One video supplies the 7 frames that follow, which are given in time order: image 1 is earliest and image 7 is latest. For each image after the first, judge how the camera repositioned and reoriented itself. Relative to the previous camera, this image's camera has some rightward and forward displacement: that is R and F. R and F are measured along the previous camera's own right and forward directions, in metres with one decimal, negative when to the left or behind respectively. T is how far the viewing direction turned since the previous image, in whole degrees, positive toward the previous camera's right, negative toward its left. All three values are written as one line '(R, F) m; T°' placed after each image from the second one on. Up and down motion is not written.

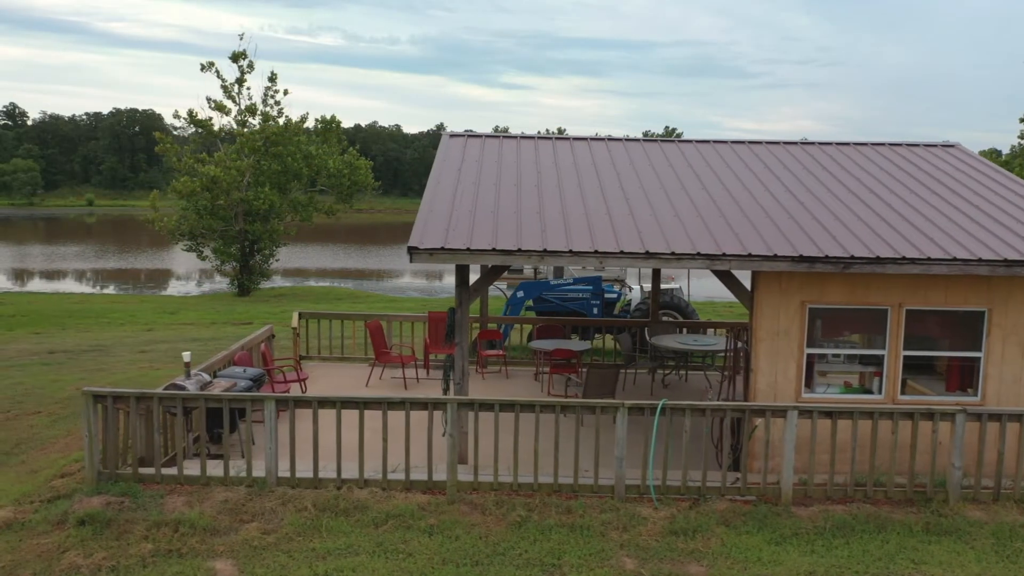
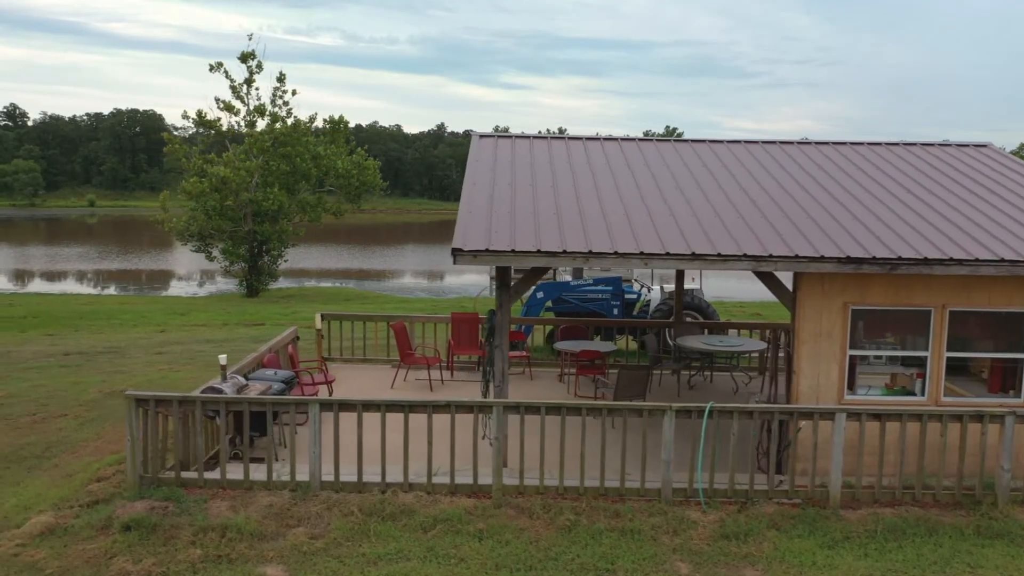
(-0.4, +0.1) m; 0°
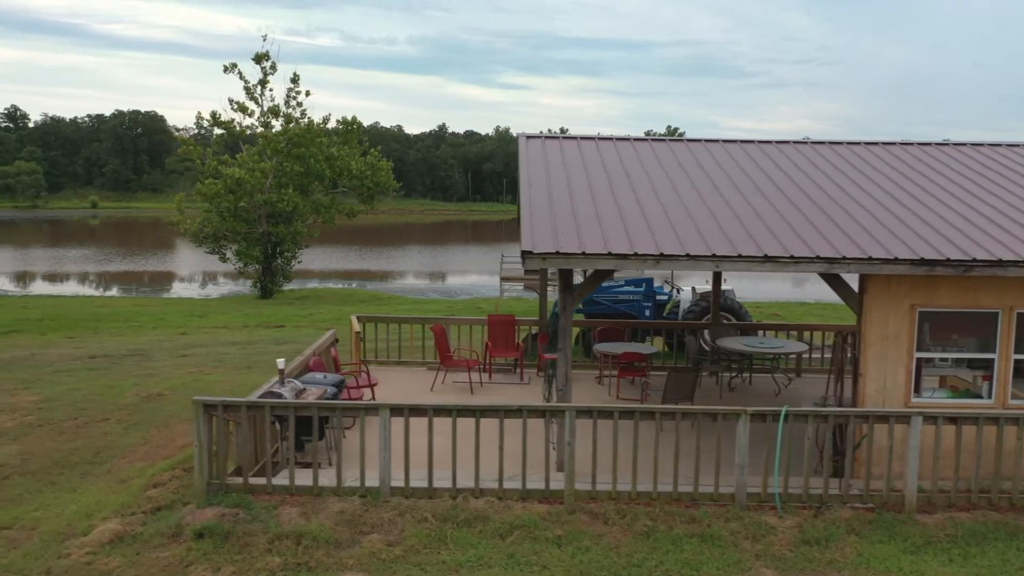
(-0.6, +0.1) m; 0°
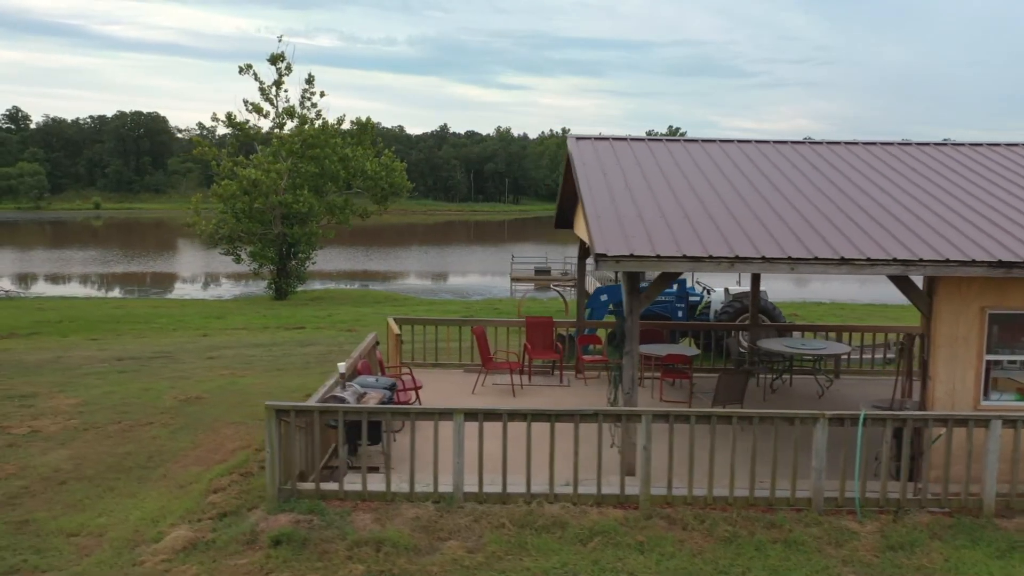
(-0.7, +0.1) m; 0°
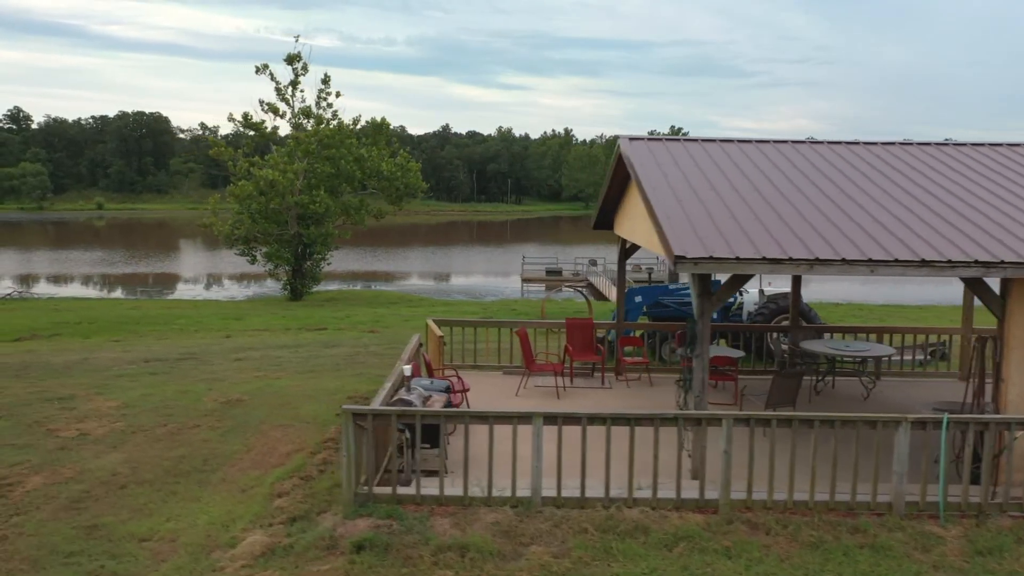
(-0.7, +0.1) m; 0°
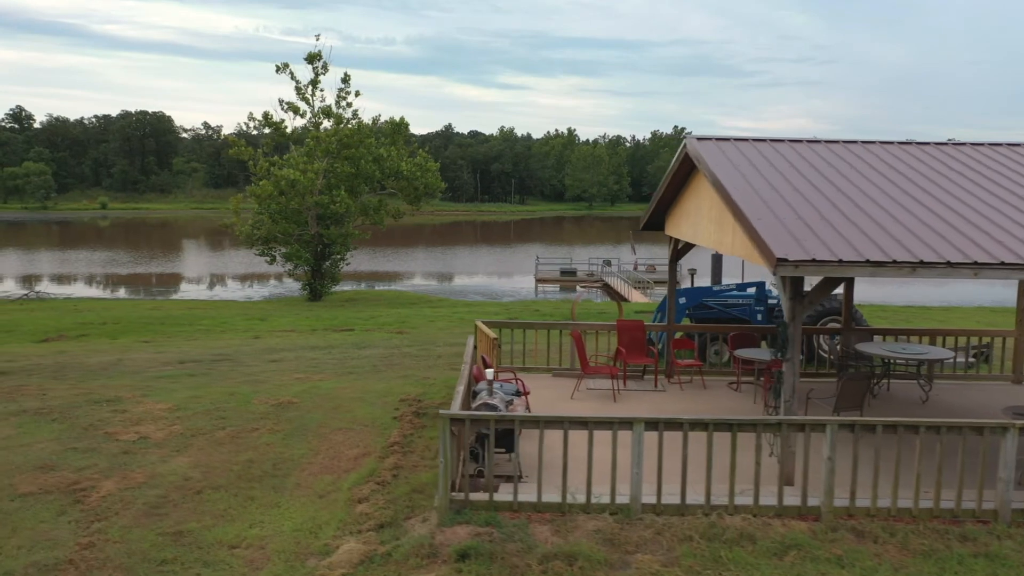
(-0.8, +0.1) m; 0°
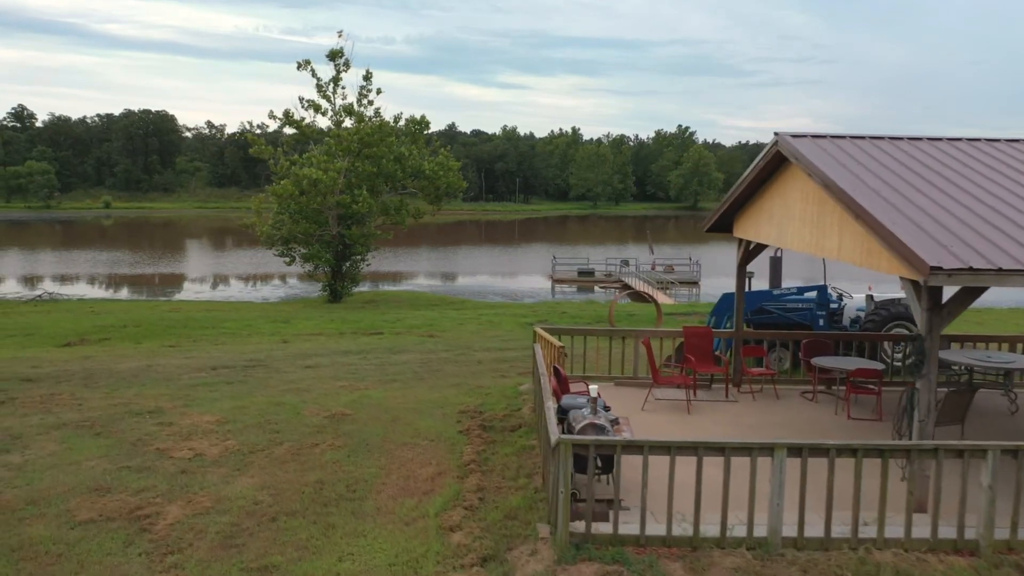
(-1.0, +0.5) m; 0°
